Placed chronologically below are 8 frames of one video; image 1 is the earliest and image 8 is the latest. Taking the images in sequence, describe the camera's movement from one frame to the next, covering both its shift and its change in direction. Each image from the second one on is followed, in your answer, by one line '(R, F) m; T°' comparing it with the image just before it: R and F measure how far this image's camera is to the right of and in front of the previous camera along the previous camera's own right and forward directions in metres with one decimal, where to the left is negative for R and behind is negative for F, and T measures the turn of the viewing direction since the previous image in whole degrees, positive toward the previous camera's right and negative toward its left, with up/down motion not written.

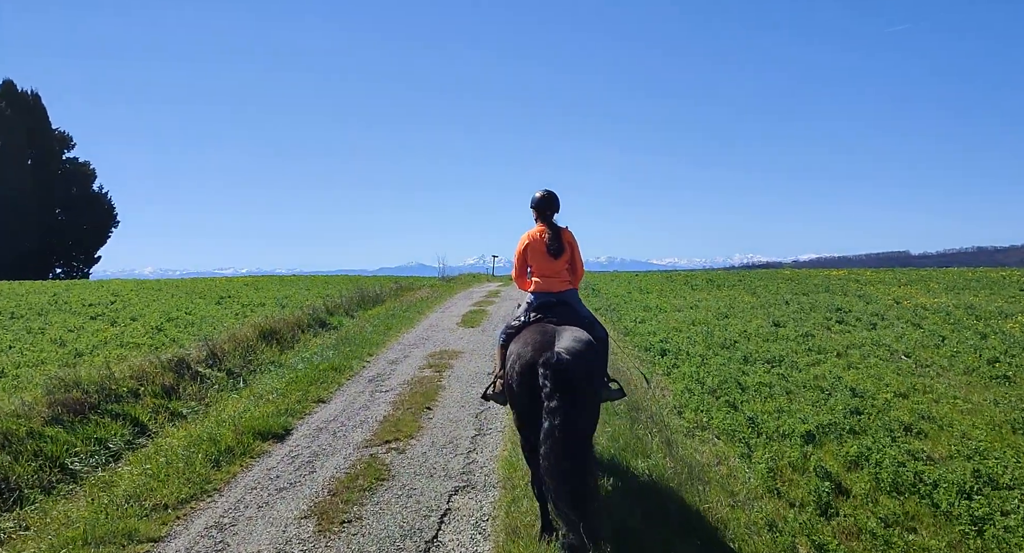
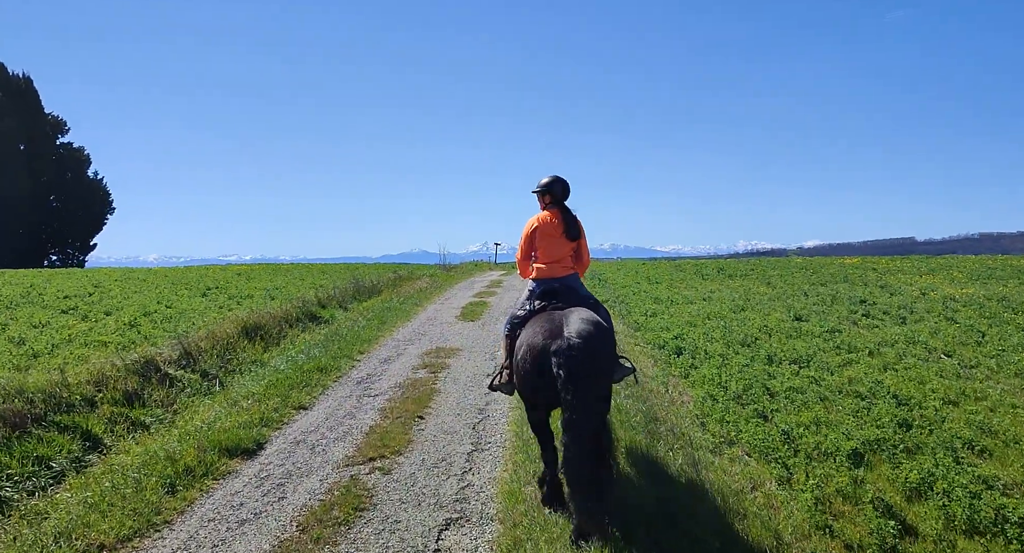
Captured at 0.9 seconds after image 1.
(0.0, +1.4) m; 0°
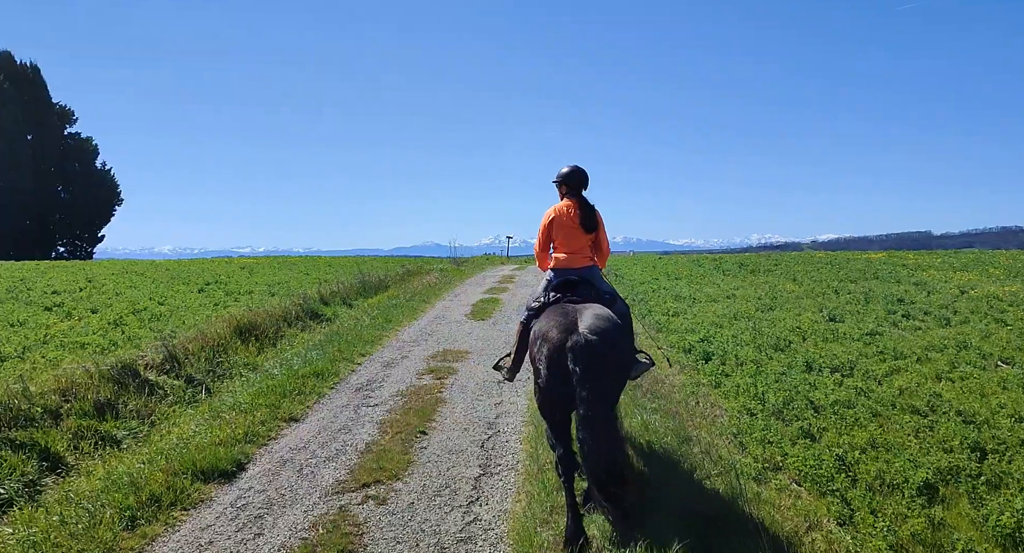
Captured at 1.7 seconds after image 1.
(0.0, +1.3) m; -1°
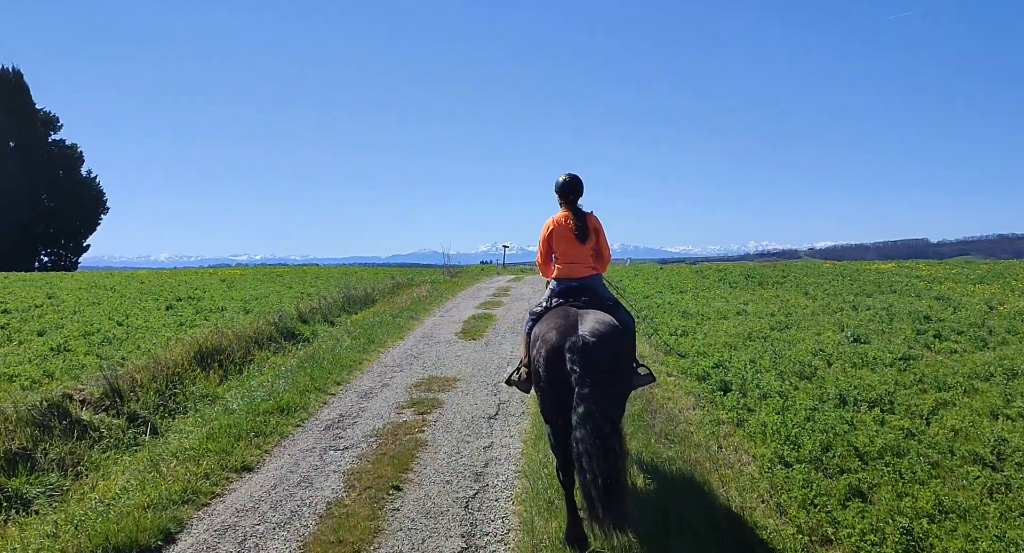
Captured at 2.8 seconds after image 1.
(+0.1, +1.6) m; 0°
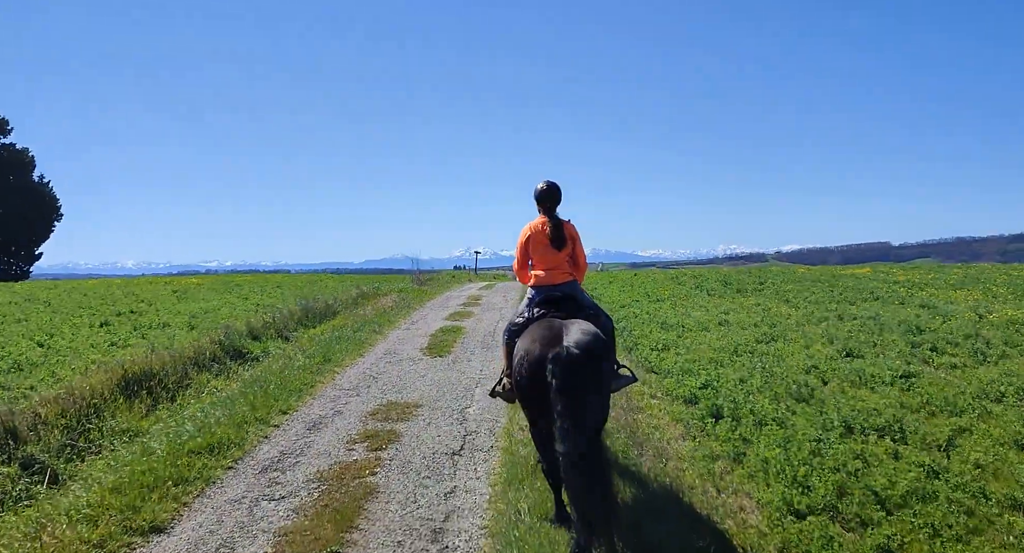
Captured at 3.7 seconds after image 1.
(+0.1, +1.4) m; +2°
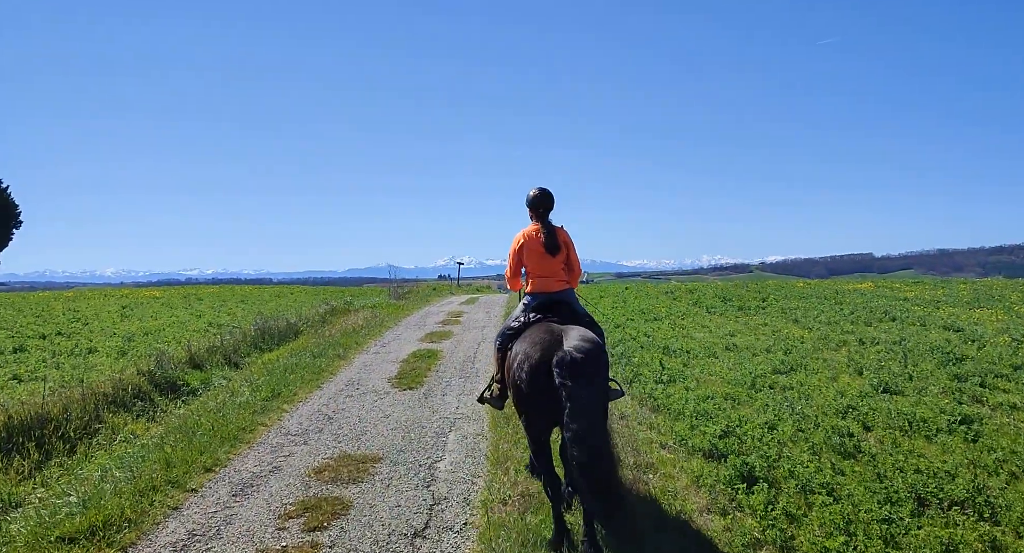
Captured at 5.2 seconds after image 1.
(+0.1, +2.3) m; +1°
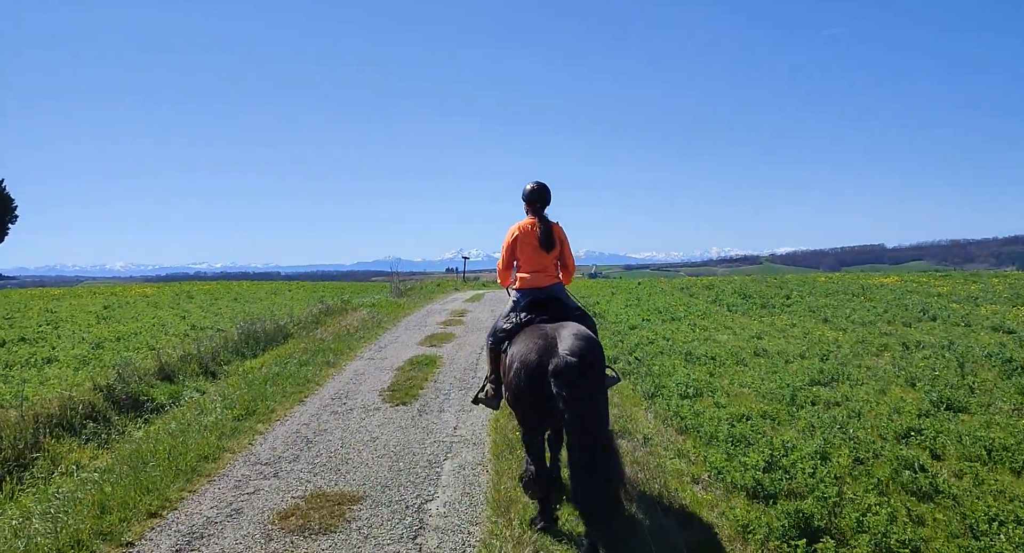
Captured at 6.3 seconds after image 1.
(0.0, +1.7) m; -1°
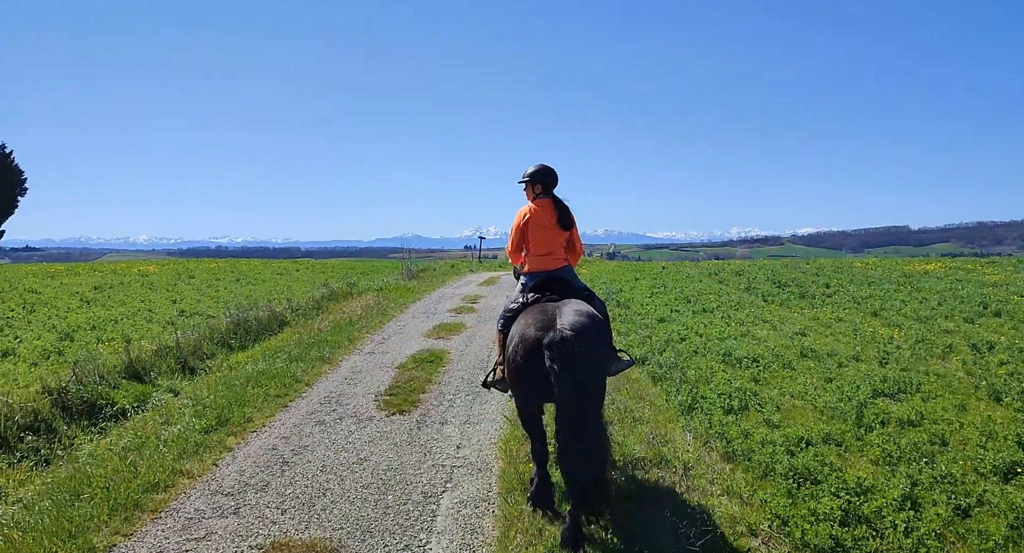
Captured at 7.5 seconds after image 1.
(0.0, +1.9) m; -1°
